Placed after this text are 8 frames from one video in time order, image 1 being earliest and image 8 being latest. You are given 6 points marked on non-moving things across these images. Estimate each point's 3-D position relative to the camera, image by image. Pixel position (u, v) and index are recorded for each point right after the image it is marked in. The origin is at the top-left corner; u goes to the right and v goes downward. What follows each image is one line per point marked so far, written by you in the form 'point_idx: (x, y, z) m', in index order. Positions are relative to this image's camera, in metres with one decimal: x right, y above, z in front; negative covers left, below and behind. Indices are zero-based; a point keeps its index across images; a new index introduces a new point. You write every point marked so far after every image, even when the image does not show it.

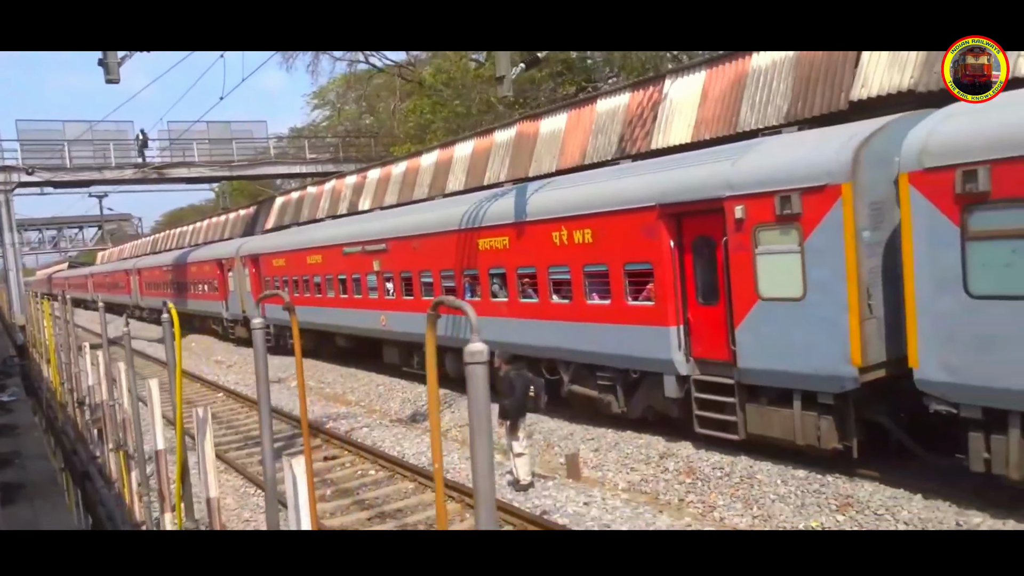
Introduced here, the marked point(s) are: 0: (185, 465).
0: (-2.4, -1.2, +5.7) m
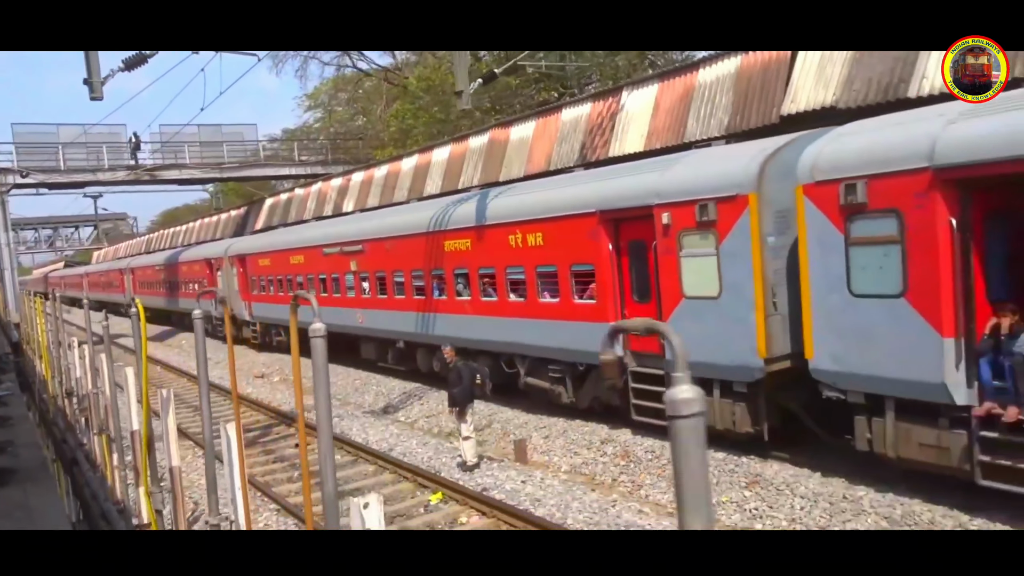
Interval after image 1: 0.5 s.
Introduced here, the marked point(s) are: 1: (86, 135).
0: (-2.9, -1.2, +6.4) m
1: (-8.7, +3.2, +16.5) m
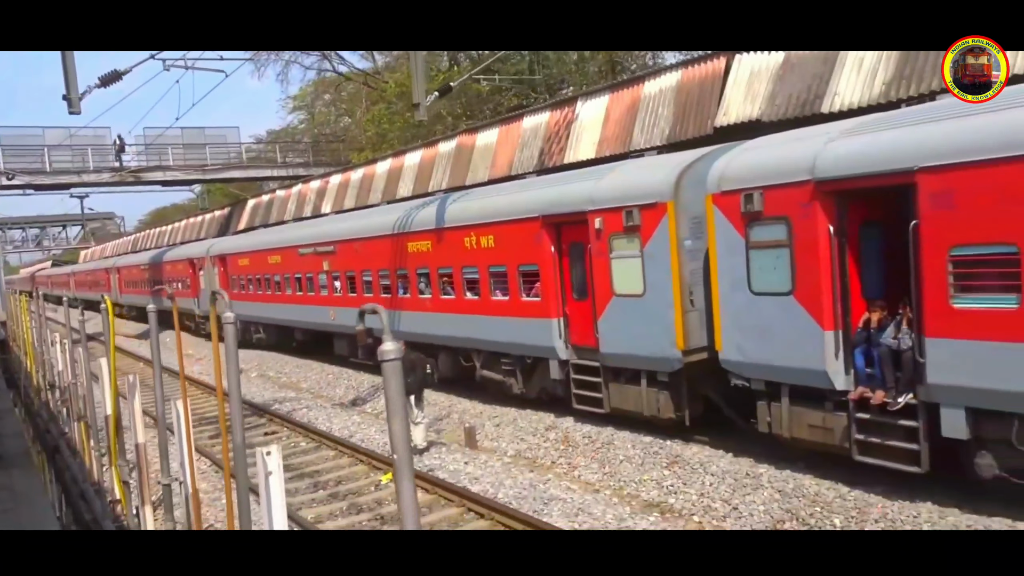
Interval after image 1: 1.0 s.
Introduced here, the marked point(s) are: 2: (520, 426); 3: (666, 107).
0: (-3.5, -1.2, +7.2) m
1: (-9.4, +3.2, +17.2) m
2: (+0.1, -1.8, +10.7) m
3: (+2.3, +2.7, +12.1) m
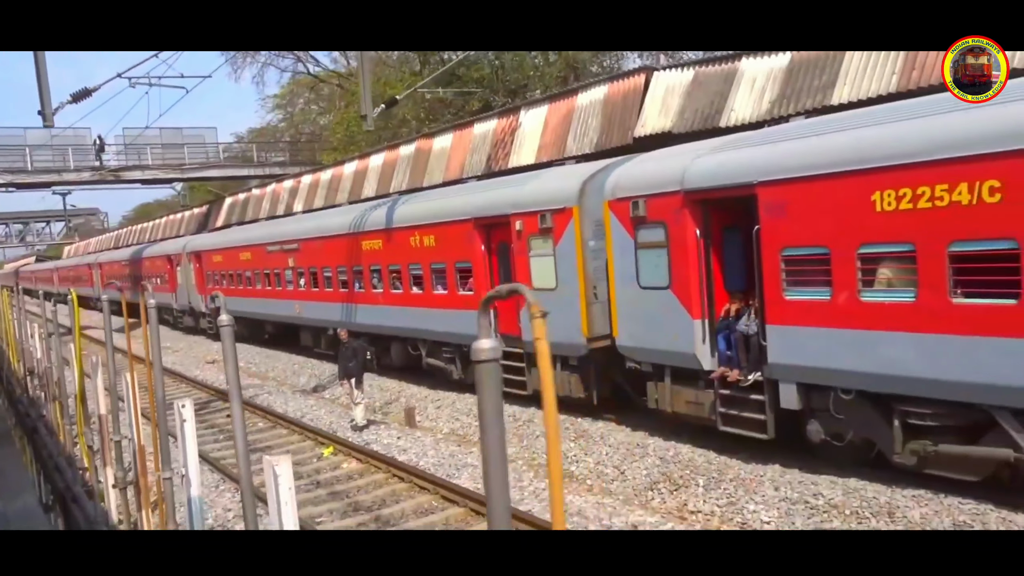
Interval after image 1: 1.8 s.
0: (-4.4, -1.1, +8.3) m
1: (-10.4, +3.3, +18.2) m
2: (-0.8, -1.7, +11.9) m
3: (+1.4, +2.8, +13.3) m
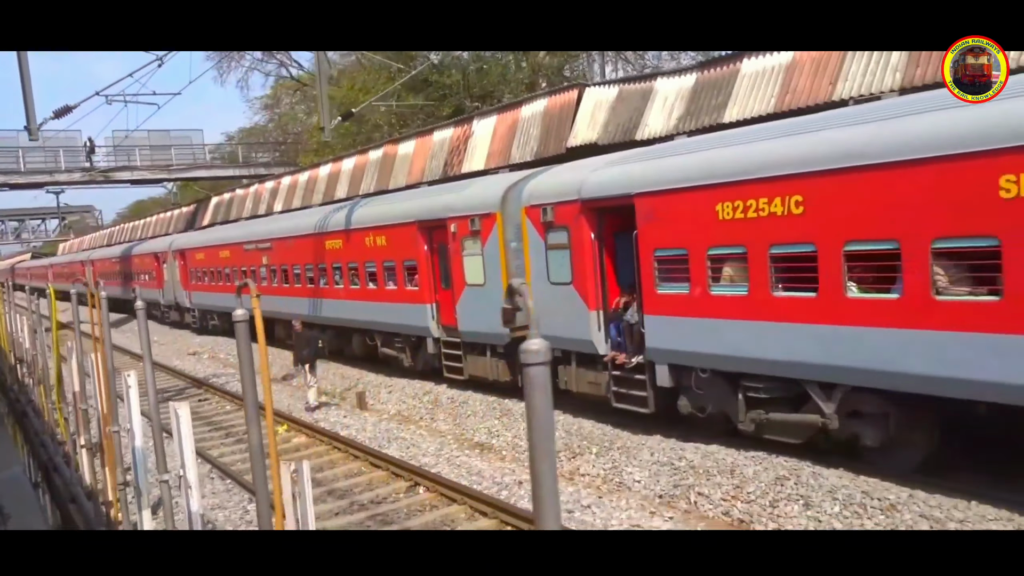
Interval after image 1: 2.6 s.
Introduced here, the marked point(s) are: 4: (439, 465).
0: (-5.3, -1.1, +9.6) m
1: (-11.4, +3.4, +19.4) m
2: (-1.7, -1.7, +13.1) m
3: (+0.4, +2.9, +14.6) m
4: (-0.8, -2.0, +9.0) m
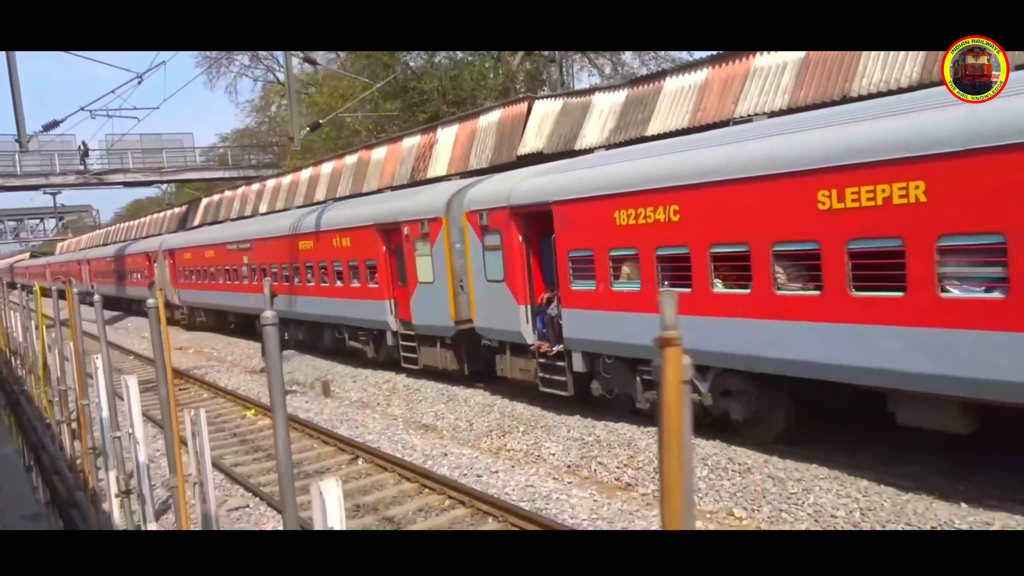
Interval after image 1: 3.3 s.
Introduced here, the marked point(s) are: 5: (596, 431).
0: (-6.1, -1.0, +10.7) m
1: (-12.2, +3.4, +20.6) m
2: (-2.6, -1.6, +14.3) m
3: (-0.4, +2.9, +15.7) m
4: (-1.6, -1.9, +10.2) m
5: (+1.0, -1.7, +9.5) m
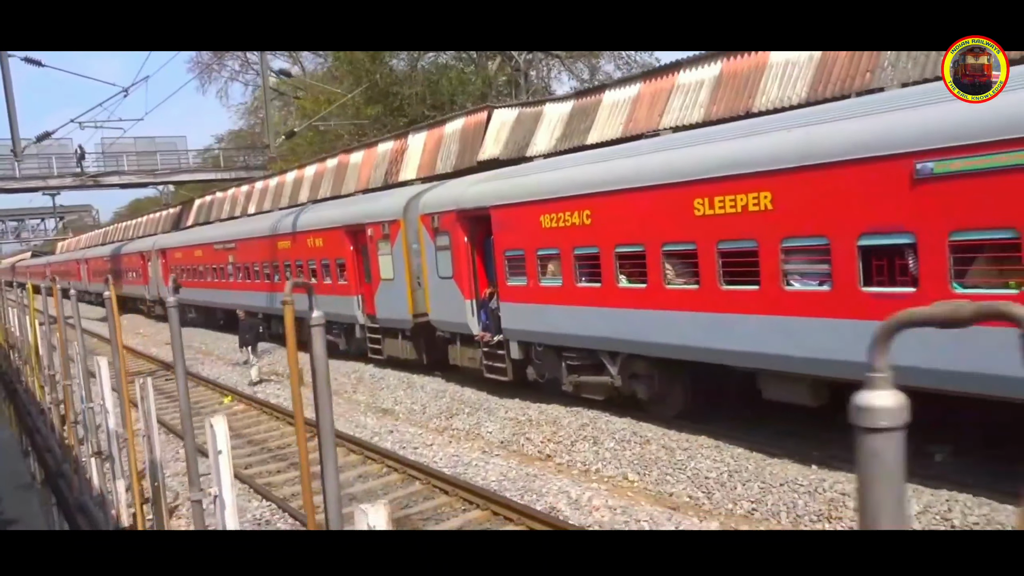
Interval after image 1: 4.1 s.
0: (-6.9, -1.0, +11.9) m
1: (-13.0, +3.5, +21.7) m
2: (-3.3, -1.6, +15.5) m
3: (-1.2, +3.0, +16.8) m
4: (-2.4, -1.9, +11.3) m
5: (+0.2, -1.6, +10.7) m
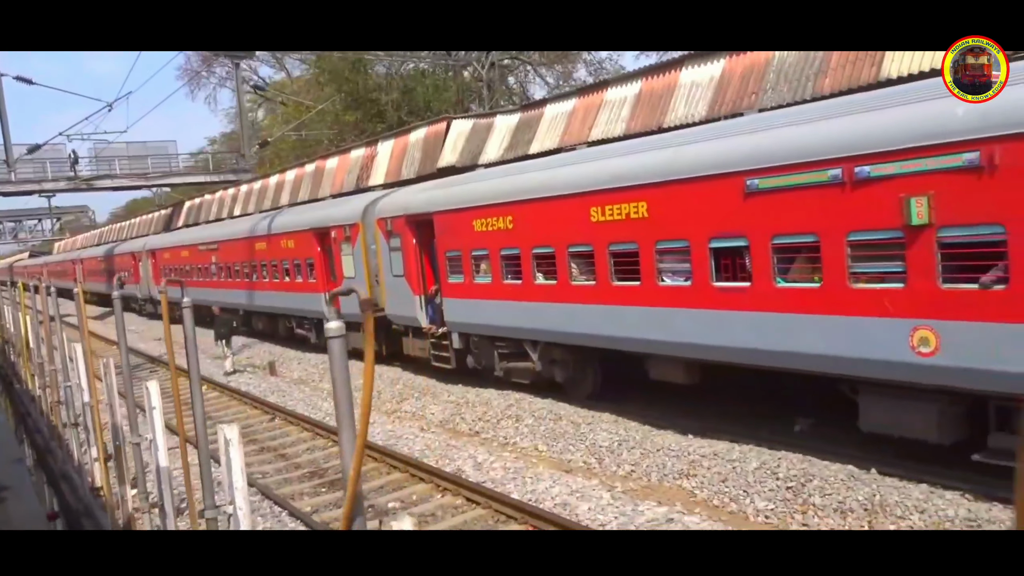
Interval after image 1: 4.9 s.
0: (-7.8, -1.0, +13.2) m
1: (-13.9, +3.5, +23.0) m
2: (-4.2, -1.5, +16.7) m
3: (-2.1, +3.0, +18.1) m
4: (-3.3, -1.9, +12.6) m
5: (-0.7, -1.6, +12.0) m
